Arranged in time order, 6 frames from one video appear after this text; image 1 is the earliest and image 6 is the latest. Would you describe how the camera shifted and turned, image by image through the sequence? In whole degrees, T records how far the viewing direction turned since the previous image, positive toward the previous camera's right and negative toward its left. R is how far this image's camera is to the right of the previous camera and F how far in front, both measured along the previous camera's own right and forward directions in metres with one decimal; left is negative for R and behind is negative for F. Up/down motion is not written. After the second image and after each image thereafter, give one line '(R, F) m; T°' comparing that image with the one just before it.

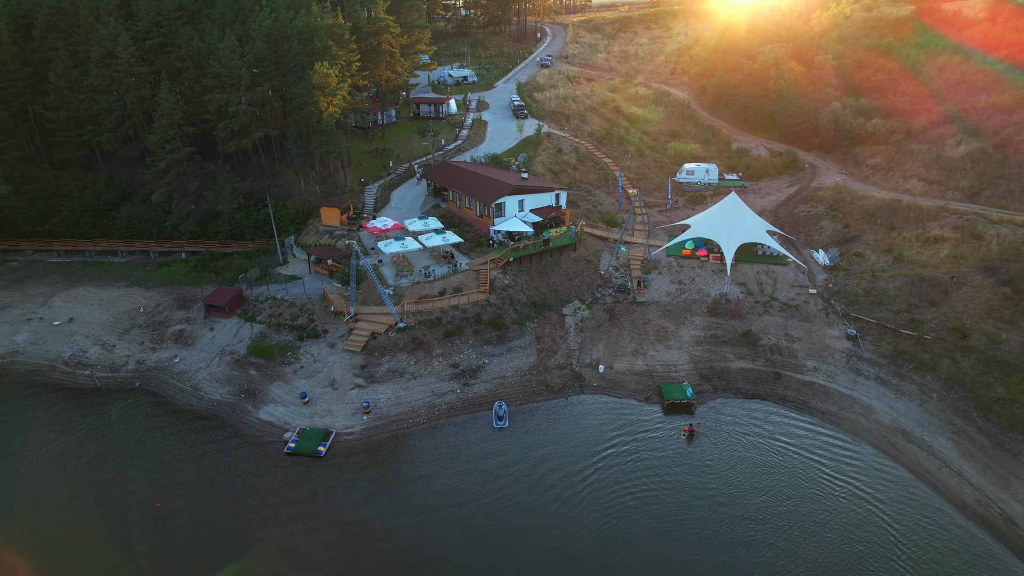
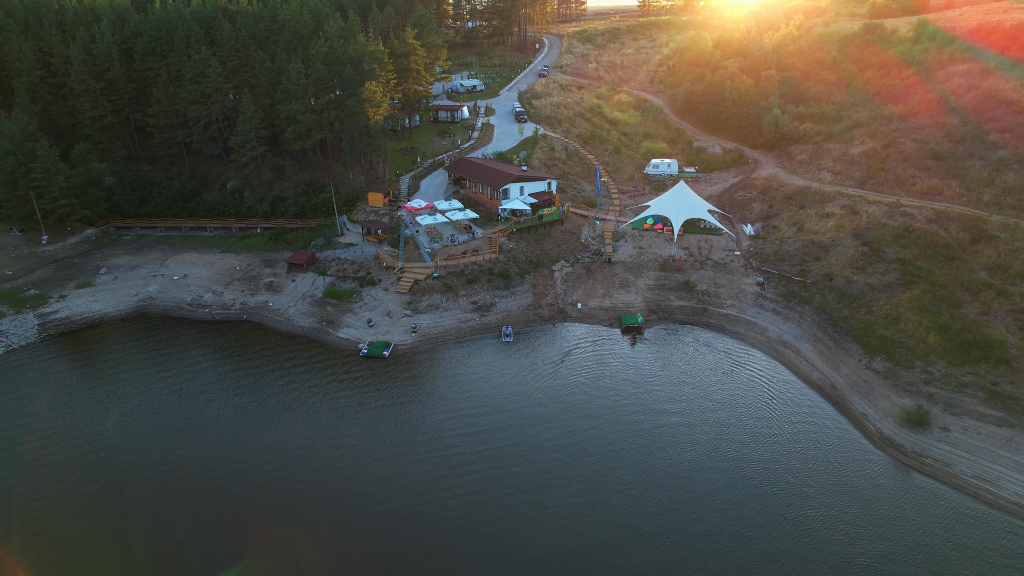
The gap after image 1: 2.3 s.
(-0.2, -12.4) m; 0°
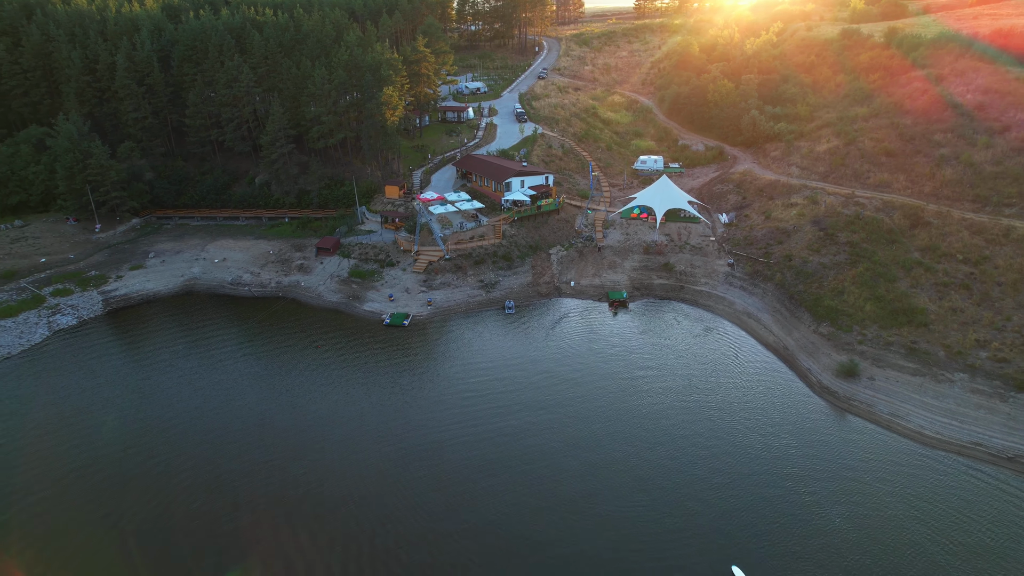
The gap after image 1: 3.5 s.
(-0.2, -6.4) m; 0°
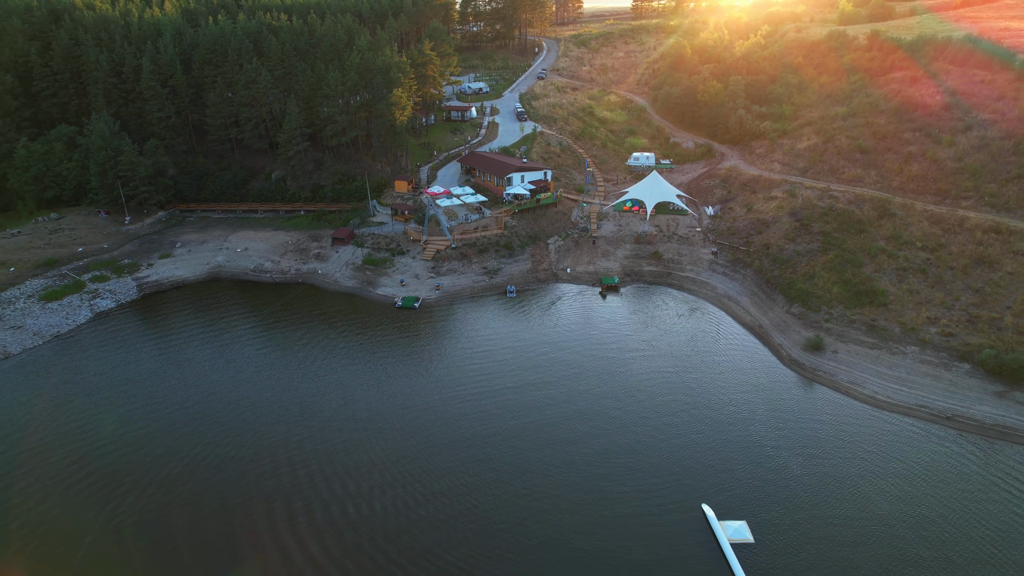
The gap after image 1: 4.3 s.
(-0.1, -4.3) m; 0°
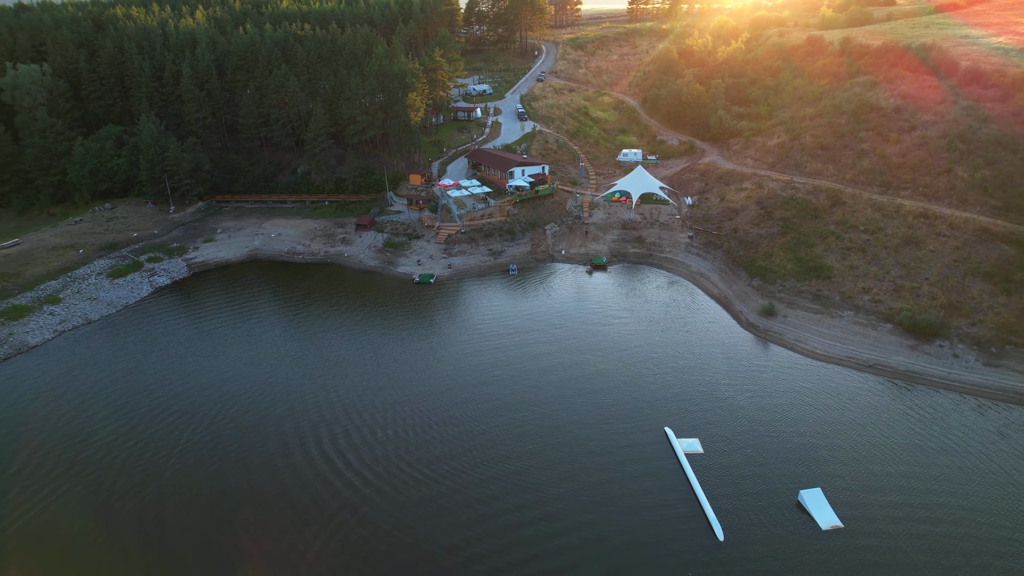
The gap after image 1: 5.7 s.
(-0.2, -7.9) m; 0°
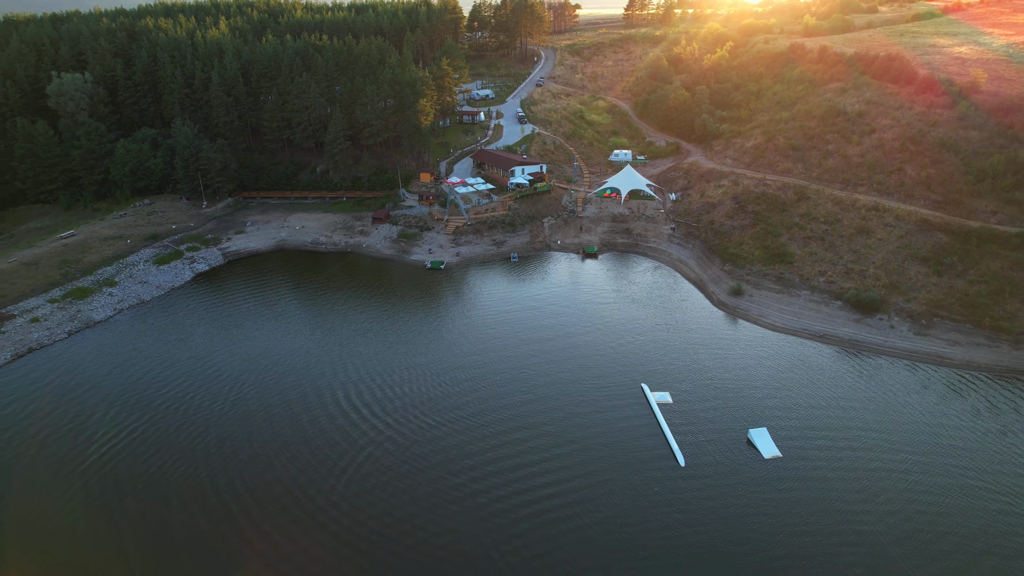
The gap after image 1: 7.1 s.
(-0.1, -7.1) m; 0°
